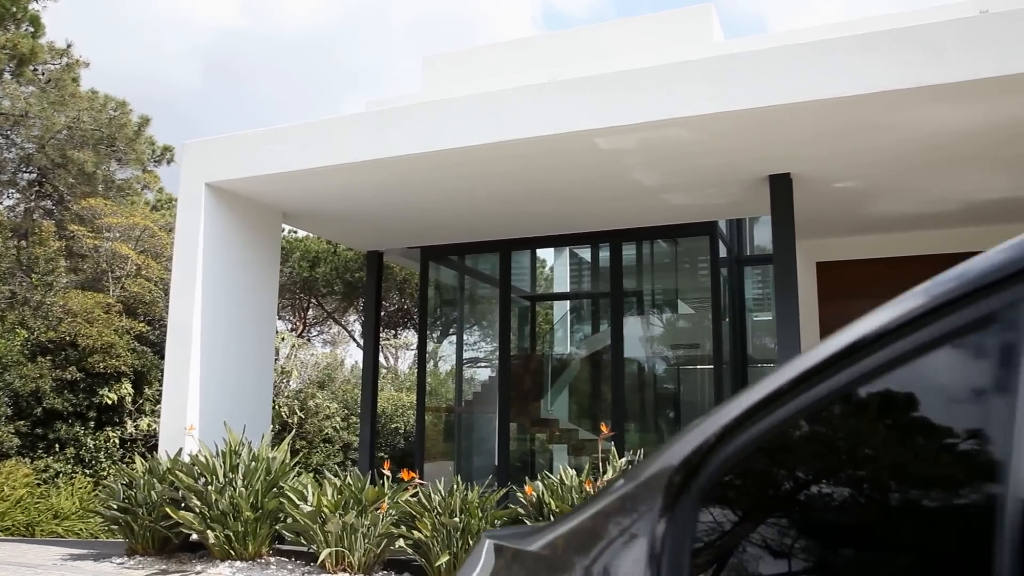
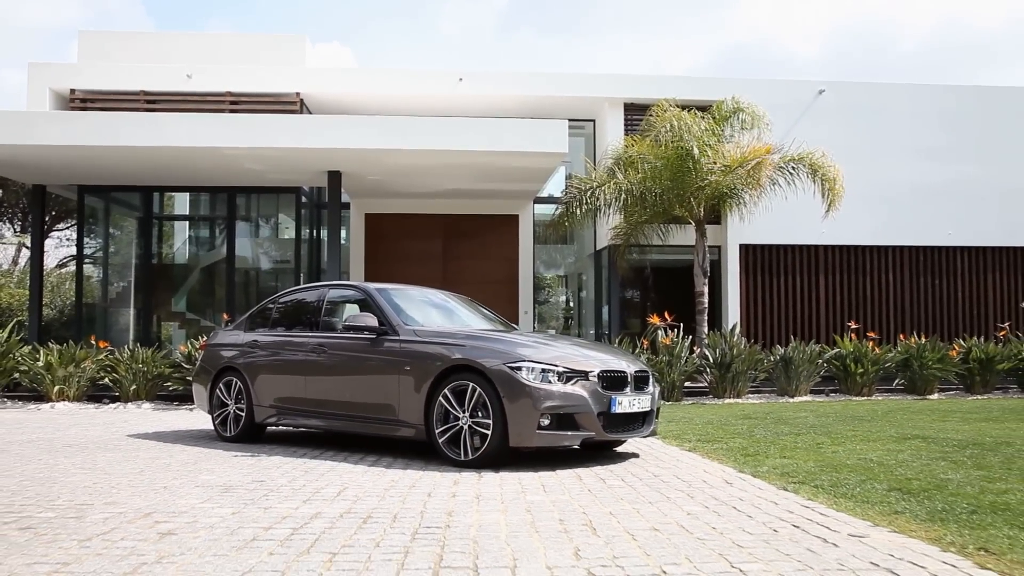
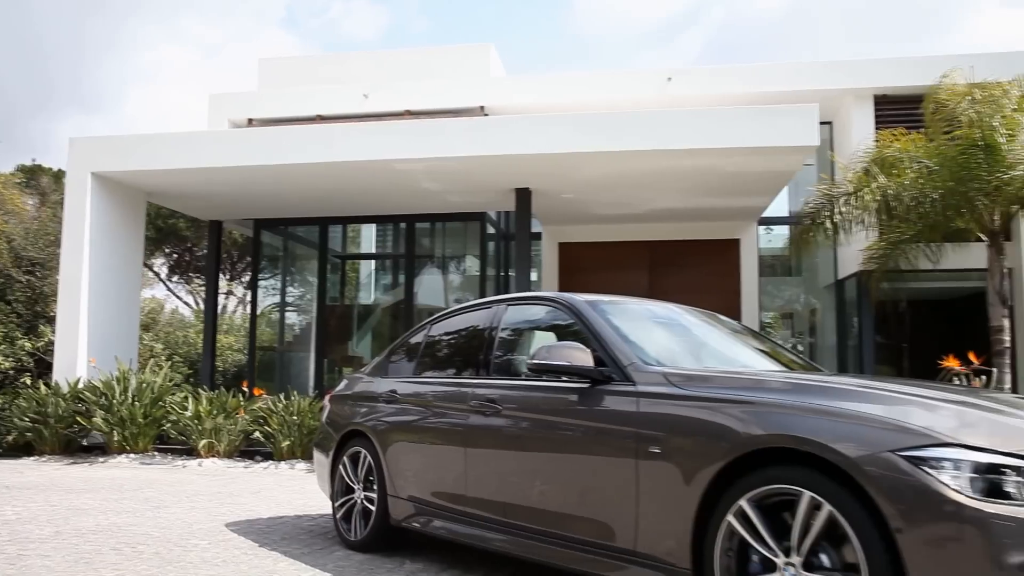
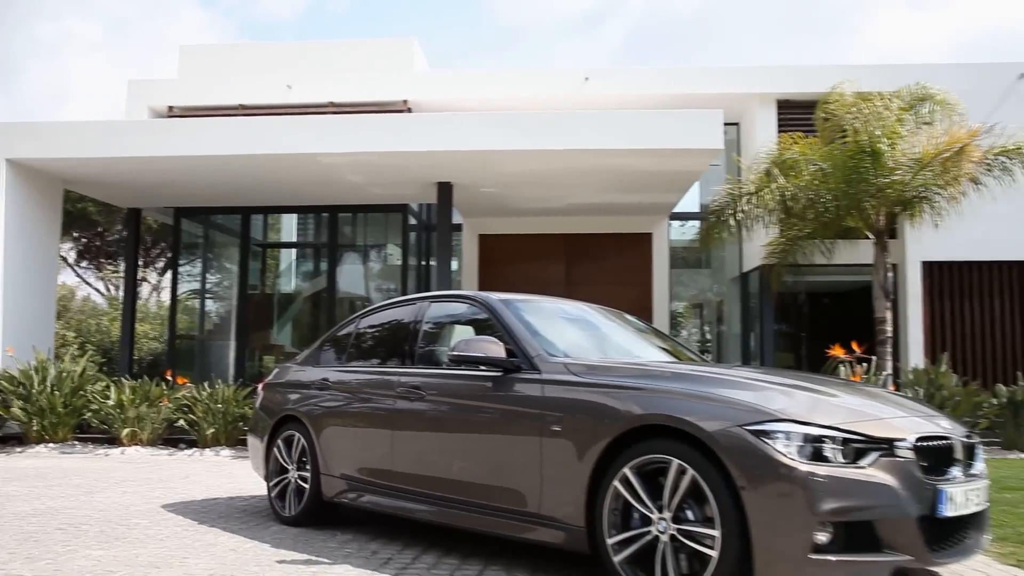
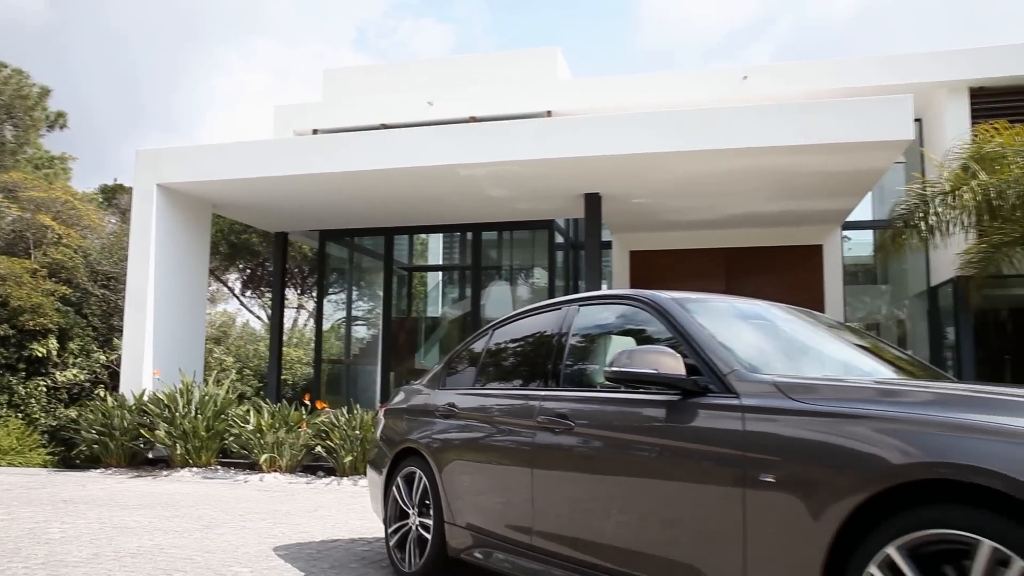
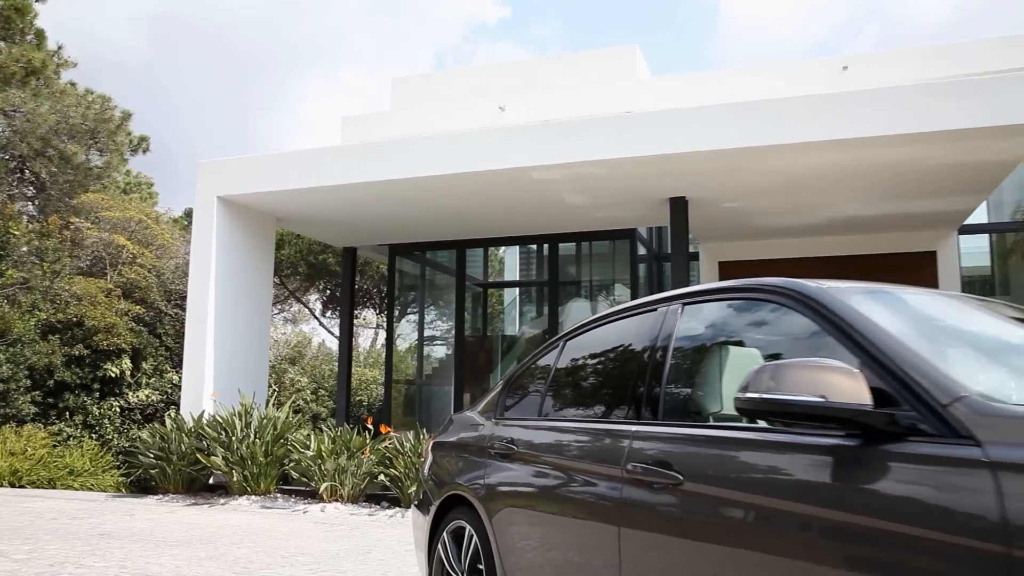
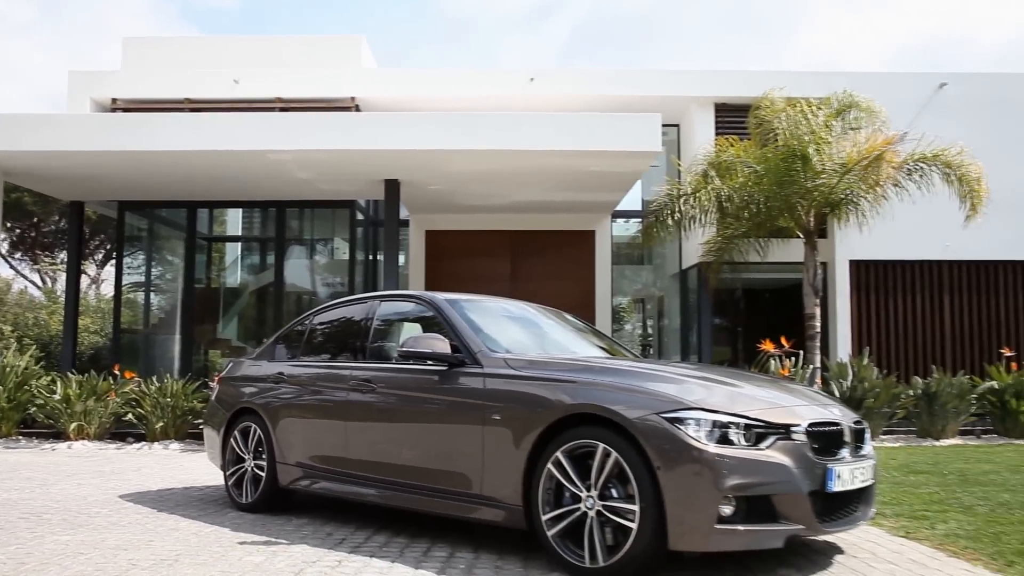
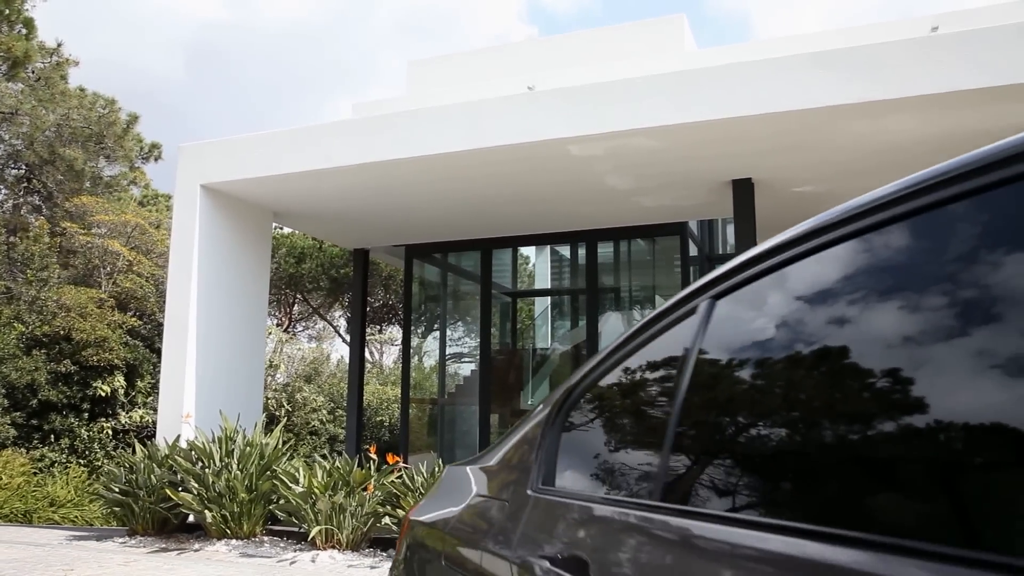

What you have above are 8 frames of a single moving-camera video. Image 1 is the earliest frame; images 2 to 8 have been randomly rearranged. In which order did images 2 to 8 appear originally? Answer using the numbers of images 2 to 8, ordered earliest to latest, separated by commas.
8, 6, 5, 3, 4, 7, 2
